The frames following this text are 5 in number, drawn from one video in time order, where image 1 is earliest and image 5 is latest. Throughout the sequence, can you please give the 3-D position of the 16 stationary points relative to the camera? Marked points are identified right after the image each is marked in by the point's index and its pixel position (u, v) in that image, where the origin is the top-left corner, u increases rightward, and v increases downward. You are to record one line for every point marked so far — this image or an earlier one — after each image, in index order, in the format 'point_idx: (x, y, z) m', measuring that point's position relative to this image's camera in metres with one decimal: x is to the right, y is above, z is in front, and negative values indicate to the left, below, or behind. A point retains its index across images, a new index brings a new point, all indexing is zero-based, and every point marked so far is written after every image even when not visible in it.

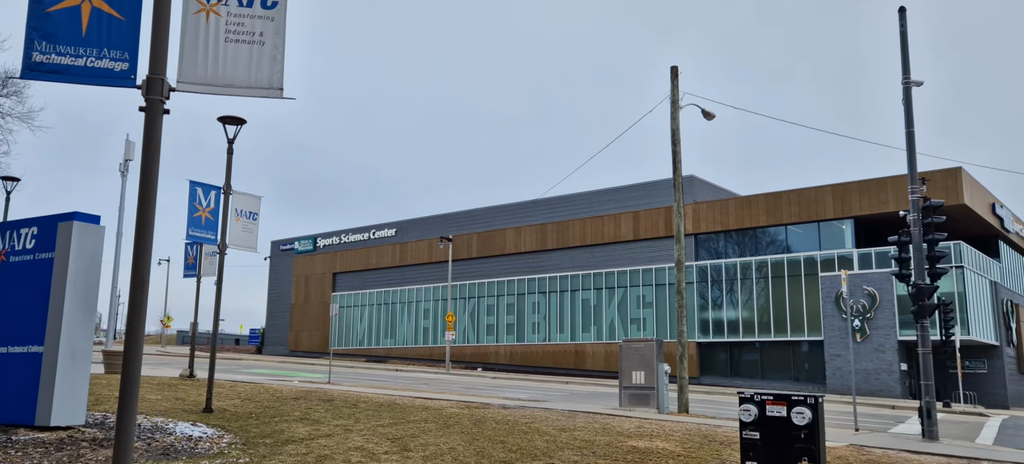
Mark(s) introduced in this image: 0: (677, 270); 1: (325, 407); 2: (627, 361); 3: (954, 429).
0: (+3.9, -0.9, +18.9) m
1: (-3.7, -3.4, +15.6) m
2: (+2.6, -3.0, +18.5) m
3: (+10.5, -4.7, +19.2) m
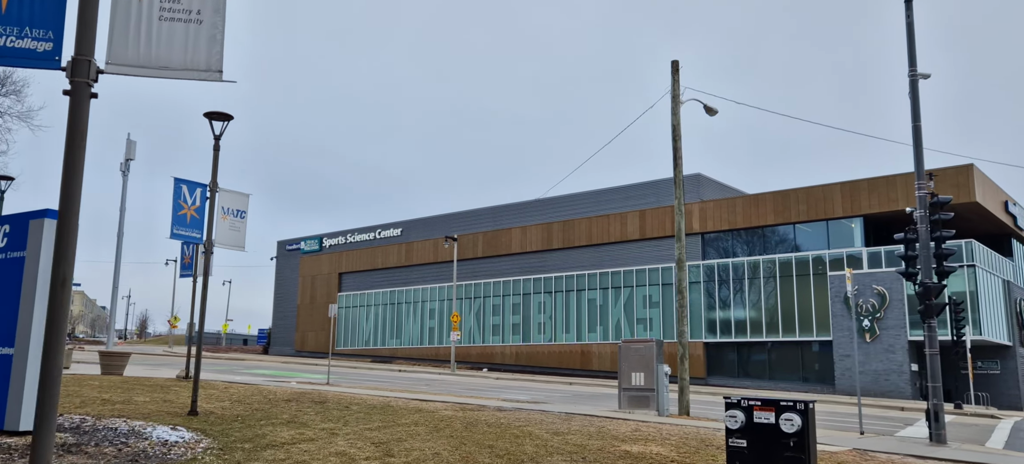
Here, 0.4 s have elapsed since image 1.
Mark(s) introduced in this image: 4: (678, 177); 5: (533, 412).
0: (+3.8, -0.9, +18.5) m
1: (-3.8, -3.4, +15.3) m
2: (+2.6, -2.9, +18.0) m
3: (+10.4, -4.6, +18.7) m
4: (+3.9, +1.3, +18.8) m
5: (+0.4, -3.7, +16.4) m
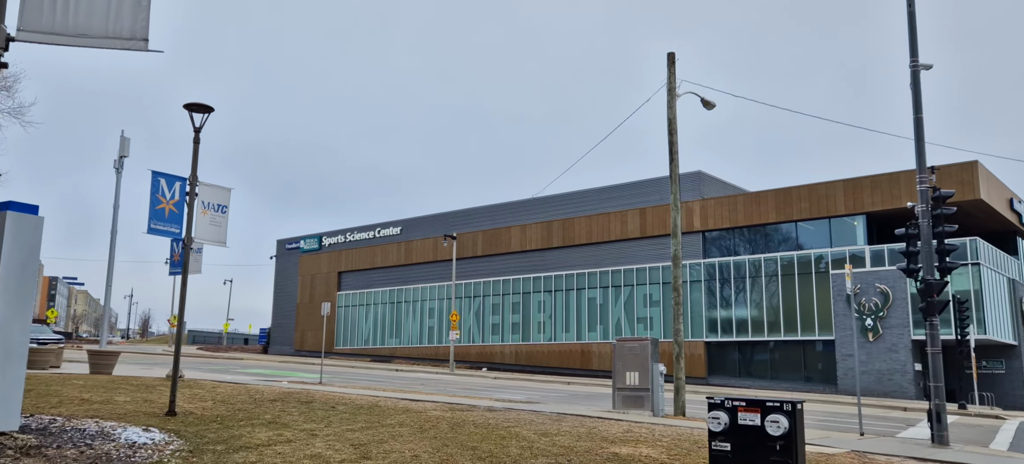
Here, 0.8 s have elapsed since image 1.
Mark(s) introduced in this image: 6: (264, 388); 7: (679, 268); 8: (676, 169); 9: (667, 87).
0: (+3.6, -0.8, +18.1) m
1: (-4.0, -3.3, +14.9) m
2: (+2.4, -2.8, +17.6) m
3: (+10.3, -4.5, +18.2) m
4: (+3.7, +1.4, +18.4) m
5: (+0.2, -3.6, +16.0) m
6: (-6.1, -3.9, +19.9) m
7: (+3.7, -0.8, +17.9) m
8: (+3.7, +1.4, +18.4) m
9: (+3.7, +3.4, +18.9) m
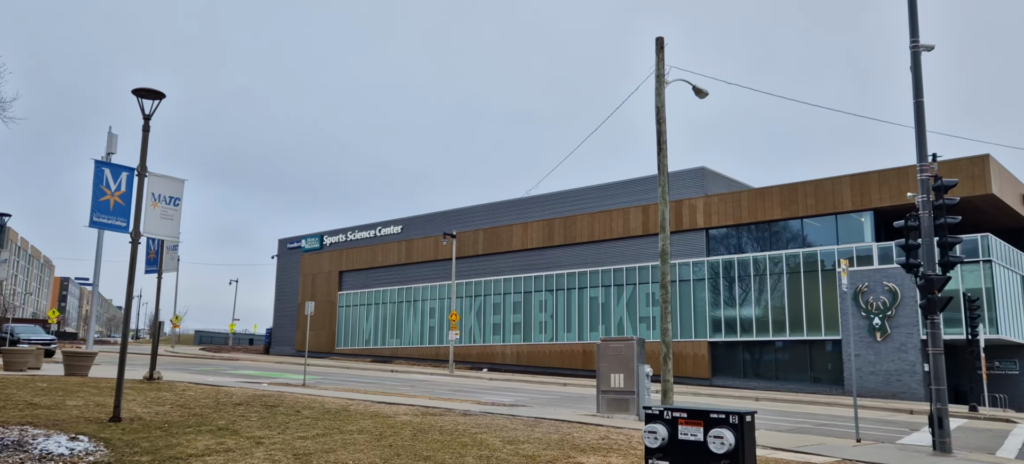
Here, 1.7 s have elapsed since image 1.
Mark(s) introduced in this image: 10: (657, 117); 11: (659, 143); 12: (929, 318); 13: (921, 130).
0: (+3.2, -0.7, +17.2) m
1: (-4.4, -3.2, +14.1) m
2: (+1.9, -2.7, +16.7) m
3: (+9.8, -4.4, +17.2) m
4: (+3.3, +1.5, +17.4) m
5: (-0.2, -3.5, +15.1) m
6: (-6.5, -3.8, +19.1) m
7: (+3.3, -0.7, +17.0) m
8: (+3.3, +1.6, +17.4) m
9: (+3.2, +3.5, +18.0) m
10: (+3.2, +2.5, +17.7) m
11: (+3.2, +2.0, +17.6) m
12: (+7.1, -1.5, +13.6) m
13: (+7.2, +1.8, +14.2) m
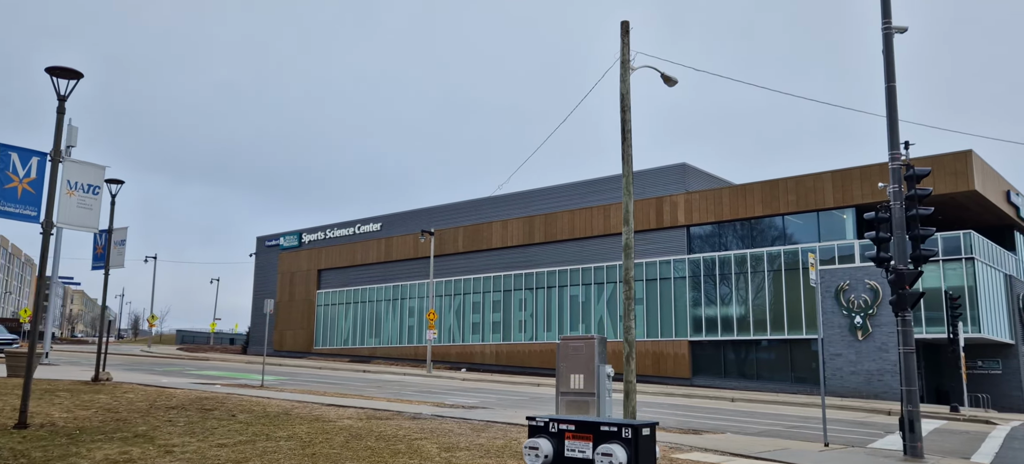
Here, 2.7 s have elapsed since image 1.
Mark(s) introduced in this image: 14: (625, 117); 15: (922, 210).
0: (+2.3, -0.5, +16.3) m
1: (-5.3, -3.0, +13.2) m
2: (+1.0, -2.6, +15.9) m
3: (+8.9, -4.3, +16.5) m
4: (+2.4, +1.6, +16.6) m
5: (-1.1, -3.3, +14.2) m
6: (-7.5, -3.6, +18.2) m
7: (+2.4, -0.5, +16.2) m
8: (+2.4, +1.7, +16.6) m
9: (+2.3, +3.7, +17.1) m
10: (+2.3, +2.7, +16.9) m
11: (+2.3, +2.1, +16.8) m
12: (+6.2, -1.3, +12.9) m
13: (+6.4, +1.9, +13.4) m
14: (+2.4, +2.4, +16.8) m
15: (+6.7, +0.4, +13.1) m
